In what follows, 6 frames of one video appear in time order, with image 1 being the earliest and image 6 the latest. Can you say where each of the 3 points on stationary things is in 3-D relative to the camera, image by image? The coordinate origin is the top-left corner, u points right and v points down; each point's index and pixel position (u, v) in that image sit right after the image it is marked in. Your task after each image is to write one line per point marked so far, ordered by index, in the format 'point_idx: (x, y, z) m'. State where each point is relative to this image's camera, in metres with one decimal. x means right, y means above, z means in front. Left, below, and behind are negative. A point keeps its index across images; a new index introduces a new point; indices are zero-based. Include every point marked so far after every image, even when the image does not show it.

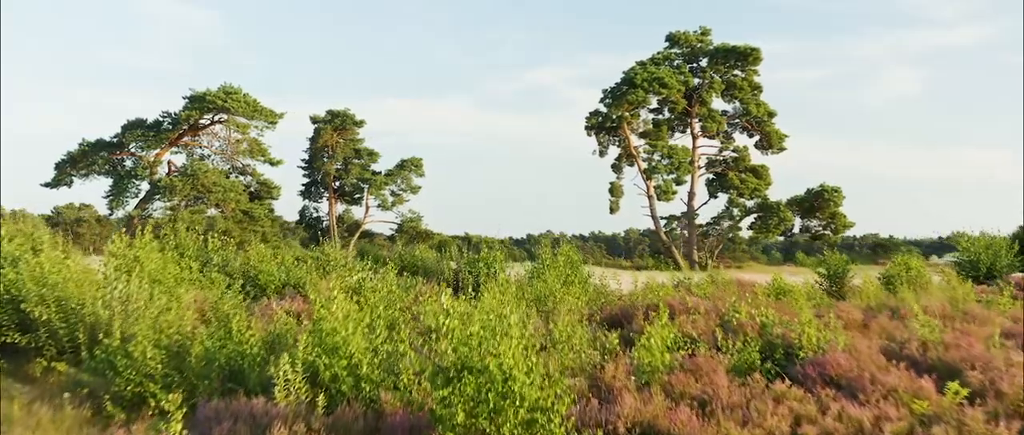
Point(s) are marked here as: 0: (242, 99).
0: (-7.2, +3.1, +18.0) m
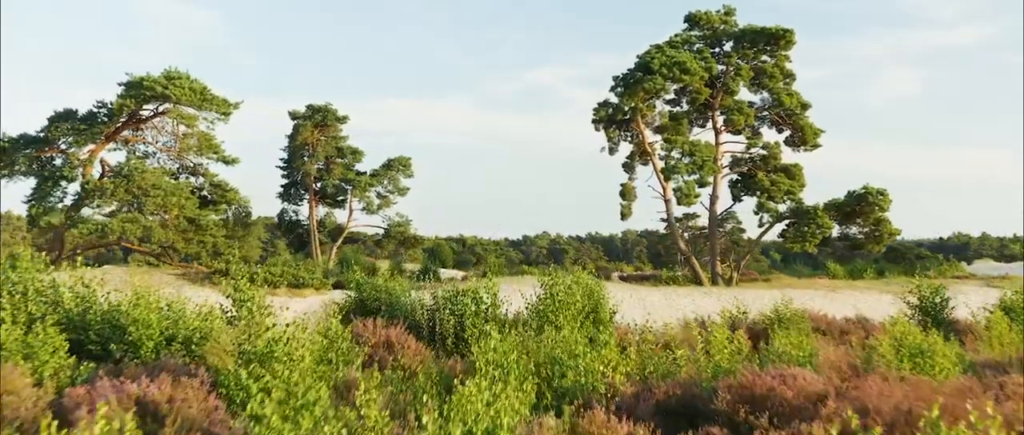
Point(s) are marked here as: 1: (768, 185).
0: (-7.3, +2.9, +15.1) m
1: (+7.0, +0.9, +18.3) m
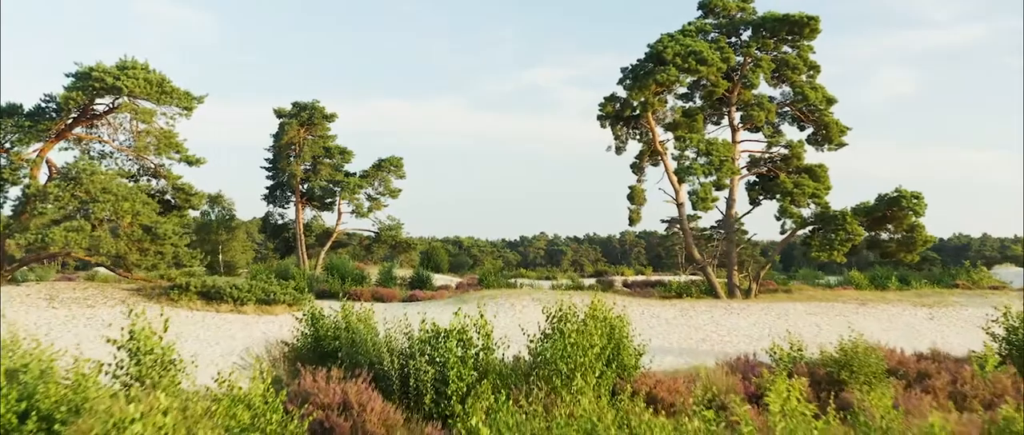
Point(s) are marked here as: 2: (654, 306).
0: (-7.4, +2.8, +13.4) m
1: (+6.9, +0.7, +16.7) m
2: (+3.1, -1.9, +14.7) m
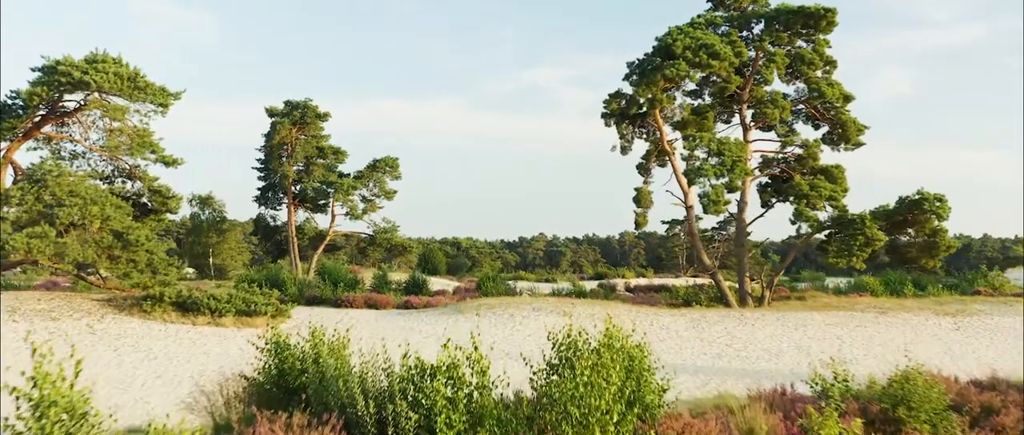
0: (-7.4, +2.7, +12.4) m
1: (+6.9, +0.6, +15.7) m
2: (+3.1, -2.0, +13.7) m
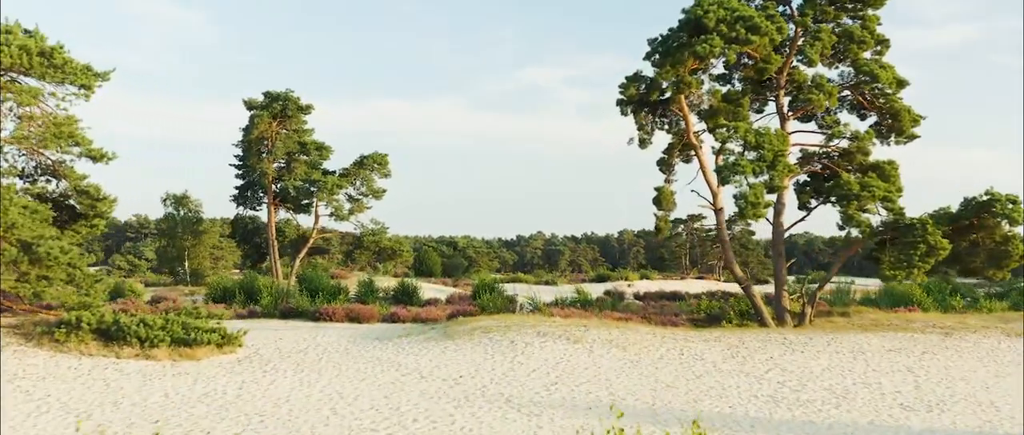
0: (-7.4, +2.6, +10.1) m
1: (+6.9, +0.6, +13.4) m
2: (+3.1, -2.1, +11.4) m
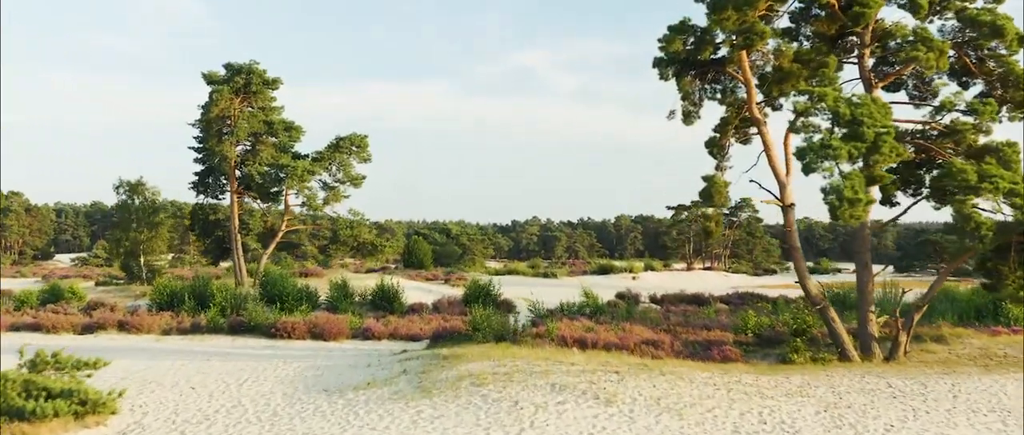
0: (-7.3, +2.5, +6.6) m
1: (+6.9, +0.6, +10.1) m
2: (+3.1, -2.1, +8.1) m
